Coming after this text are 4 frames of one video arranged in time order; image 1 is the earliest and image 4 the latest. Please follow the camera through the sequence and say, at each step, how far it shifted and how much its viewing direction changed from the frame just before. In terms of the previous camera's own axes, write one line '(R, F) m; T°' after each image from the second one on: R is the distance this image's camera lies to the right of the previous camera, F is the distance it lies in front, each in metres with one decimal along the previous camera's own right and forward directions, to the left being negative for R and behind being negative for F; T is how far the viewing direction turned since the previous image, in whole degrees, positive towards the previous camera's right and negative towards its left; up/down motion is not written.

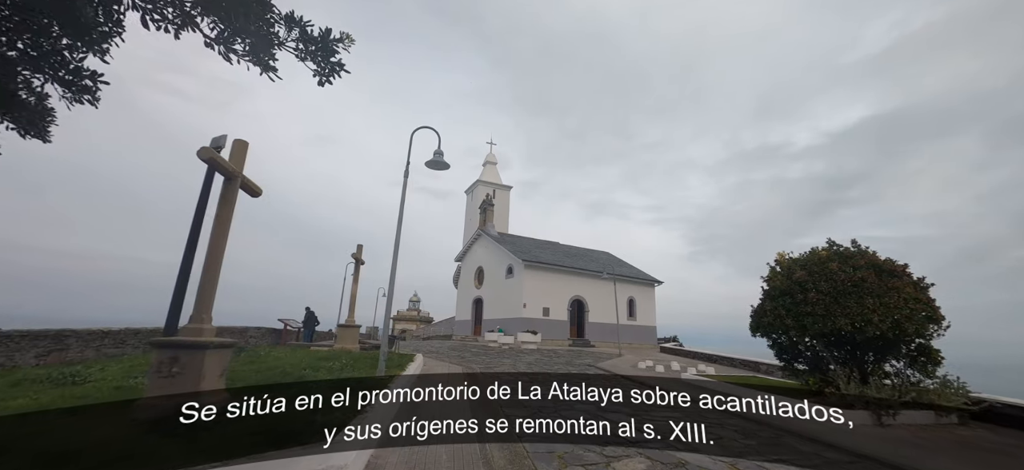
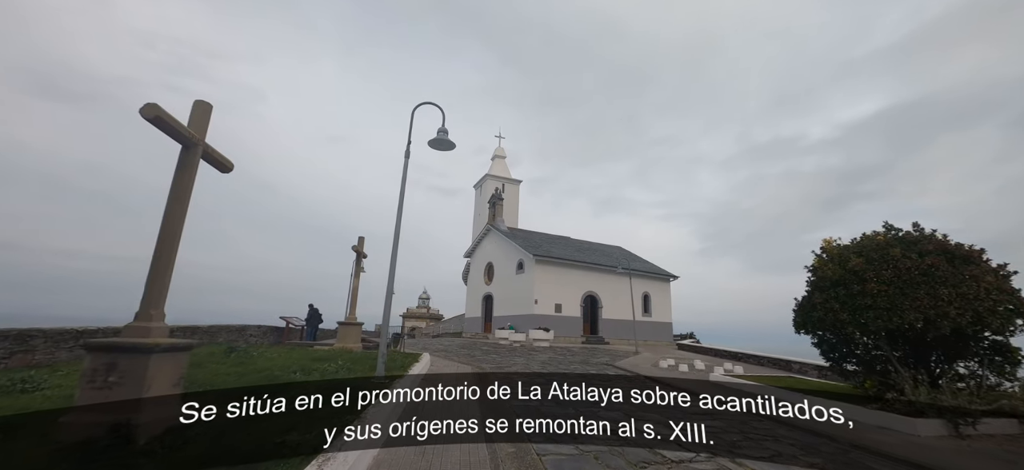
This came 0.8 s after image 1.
(-0.1, +0.8) m; -1°
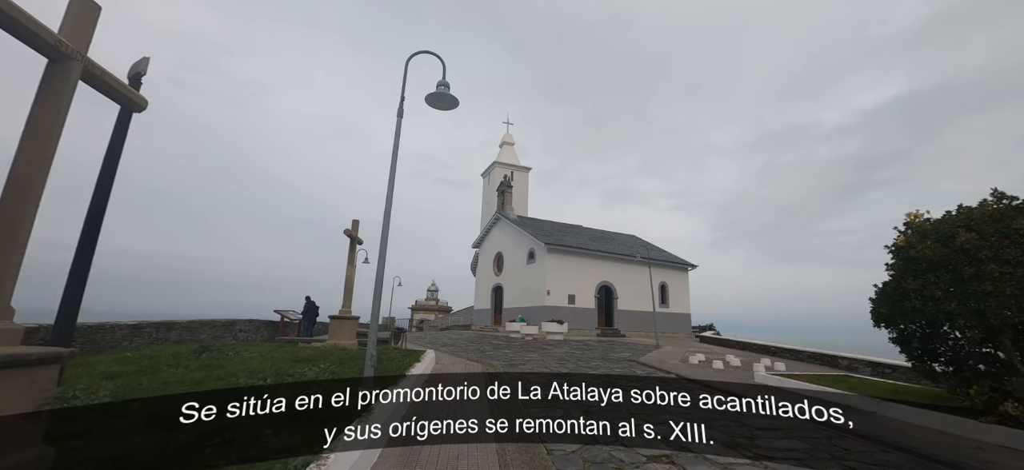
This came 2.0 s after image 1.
(-0.1, +1.2) m; -1°
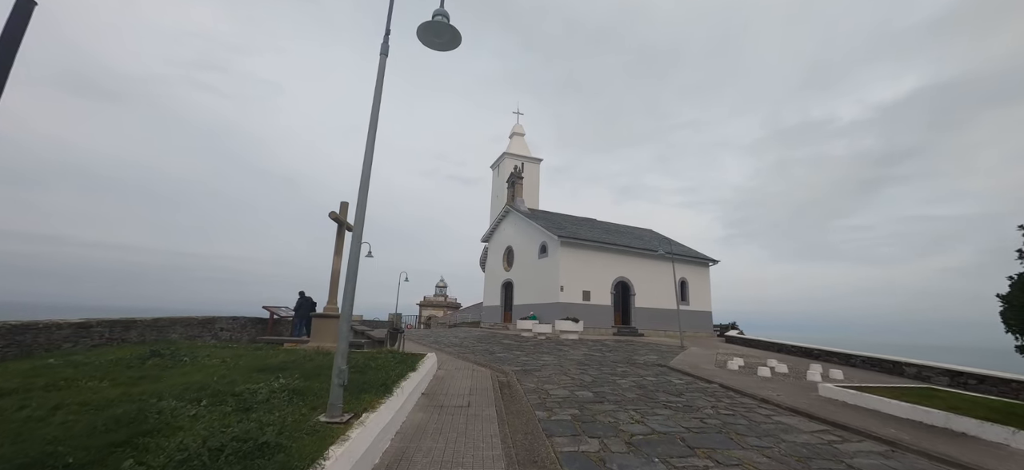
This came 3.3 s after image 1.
(-0.1, +1.3) m; -1°
